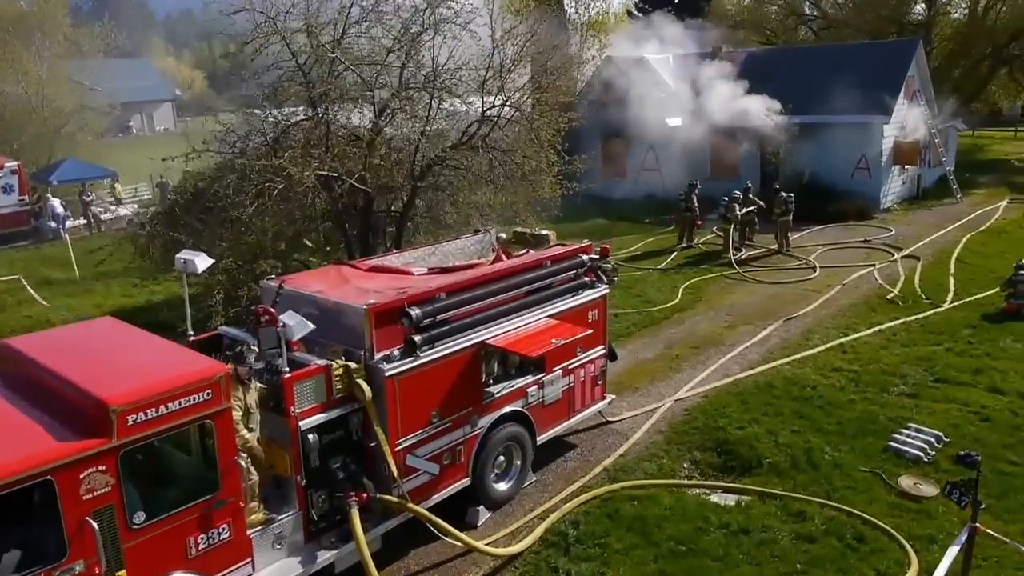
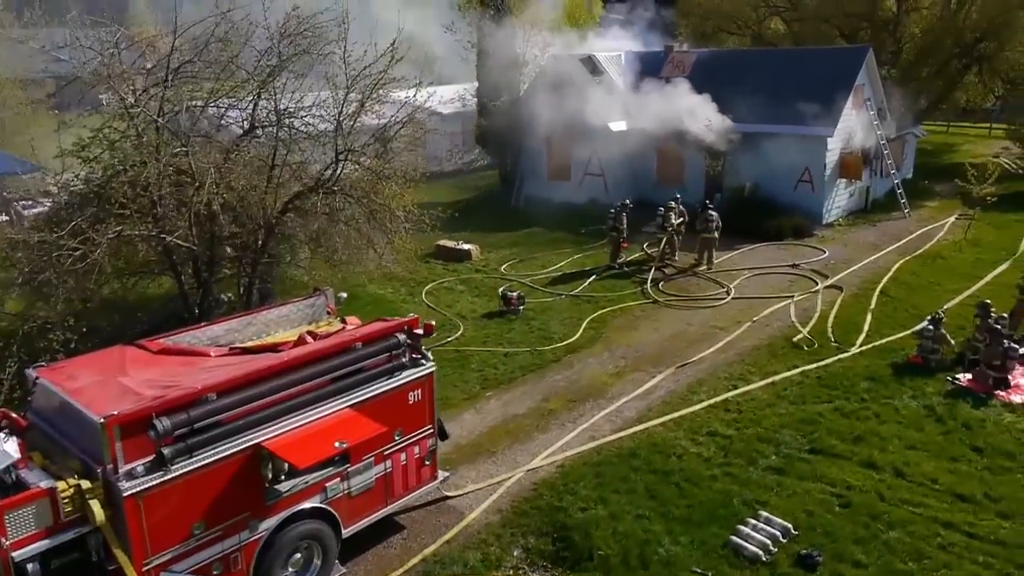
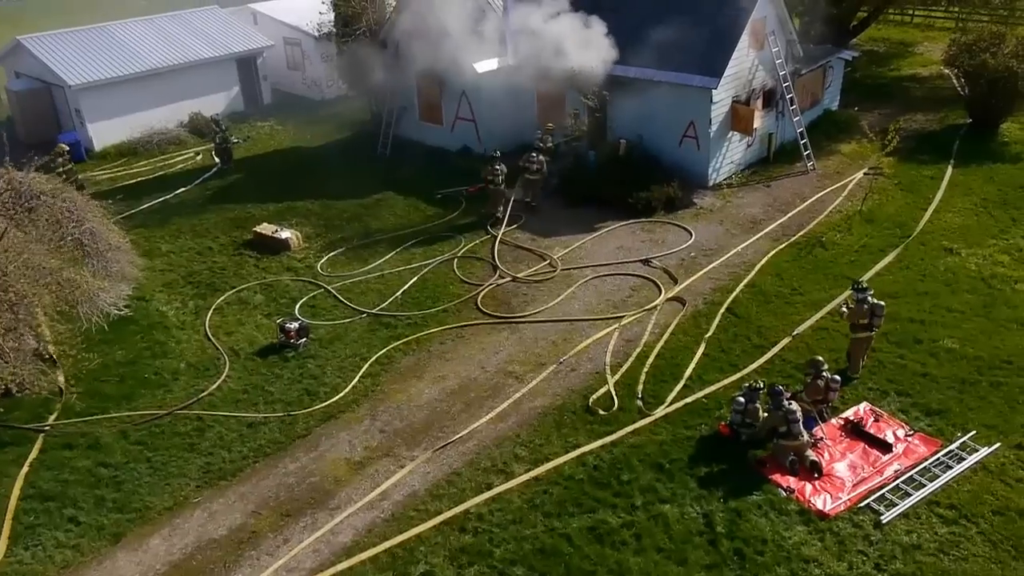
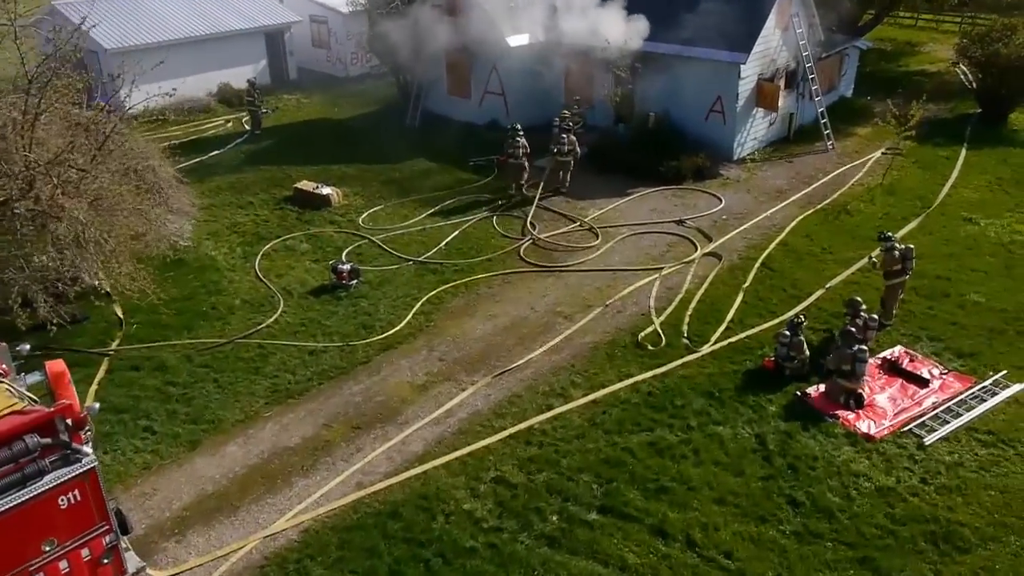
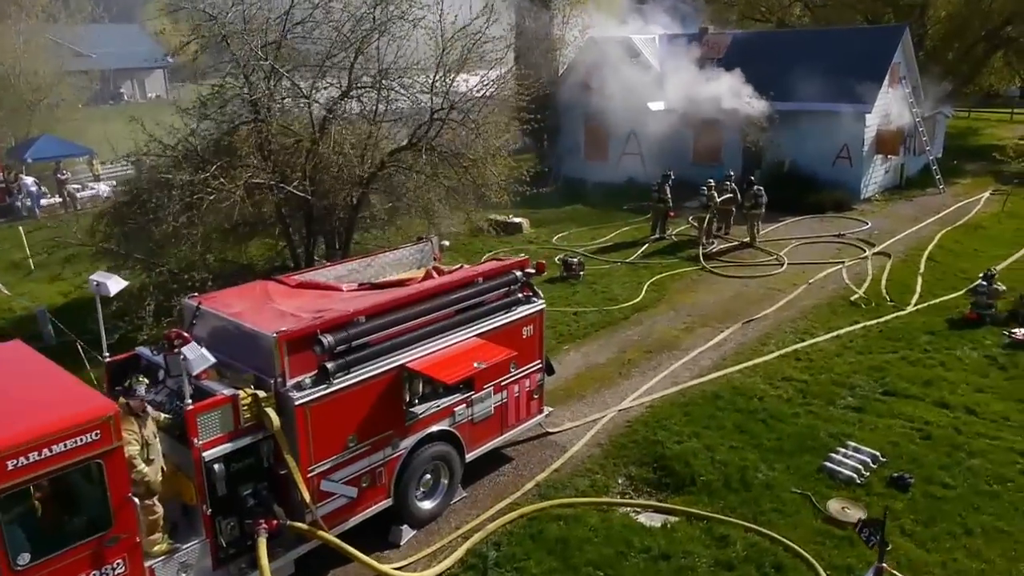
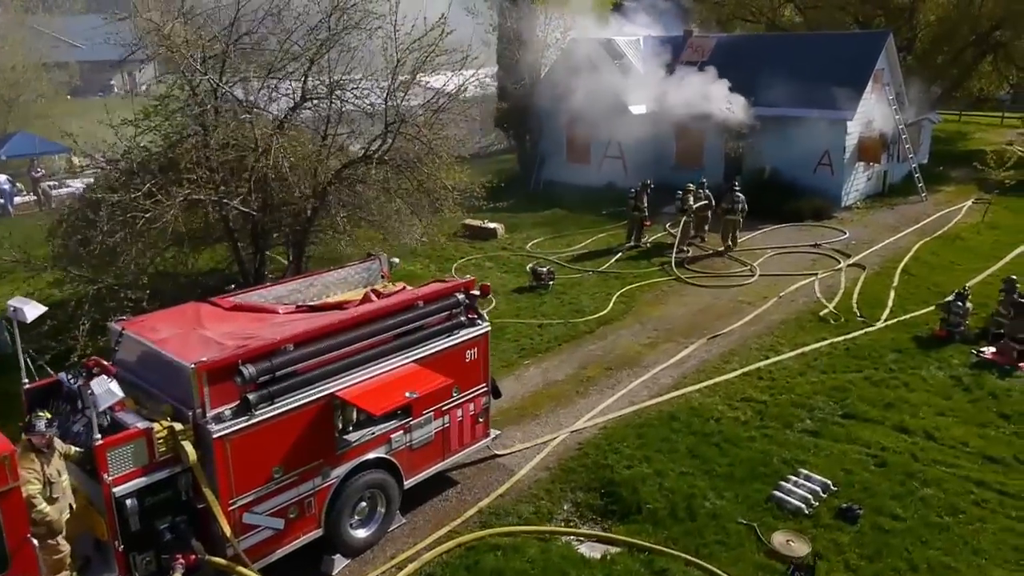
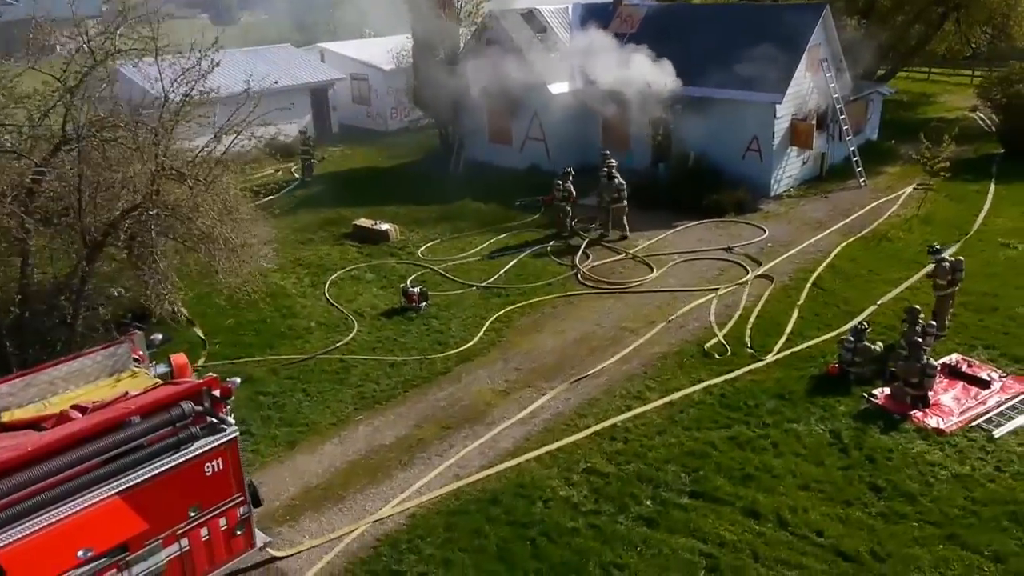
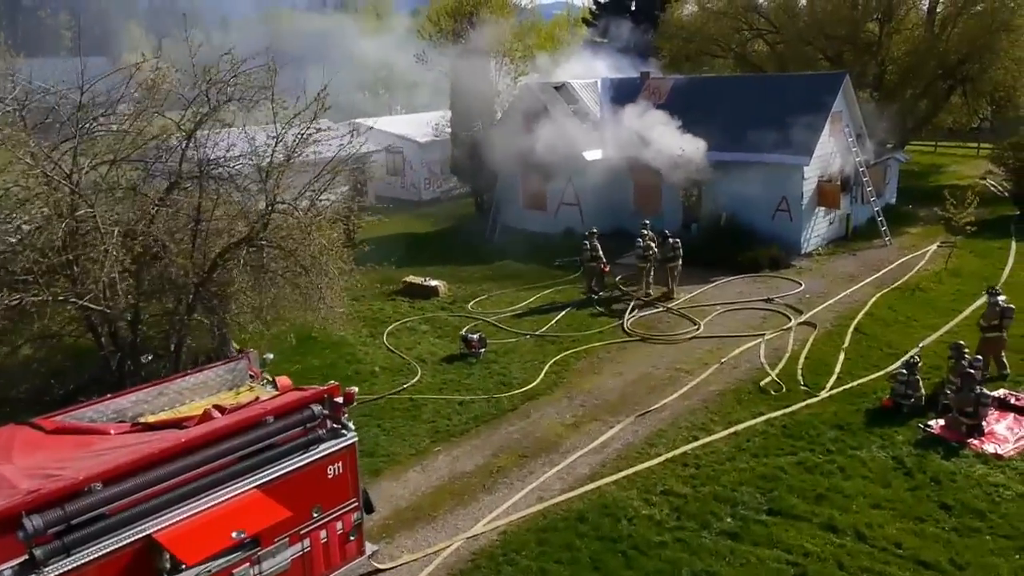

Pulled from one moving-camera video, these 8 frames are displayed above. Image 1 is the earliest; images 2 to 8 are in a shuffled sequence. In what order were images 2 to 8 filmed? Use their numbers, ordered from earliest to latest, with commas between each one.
5, 6, 2, 8, 7, 4, 3
